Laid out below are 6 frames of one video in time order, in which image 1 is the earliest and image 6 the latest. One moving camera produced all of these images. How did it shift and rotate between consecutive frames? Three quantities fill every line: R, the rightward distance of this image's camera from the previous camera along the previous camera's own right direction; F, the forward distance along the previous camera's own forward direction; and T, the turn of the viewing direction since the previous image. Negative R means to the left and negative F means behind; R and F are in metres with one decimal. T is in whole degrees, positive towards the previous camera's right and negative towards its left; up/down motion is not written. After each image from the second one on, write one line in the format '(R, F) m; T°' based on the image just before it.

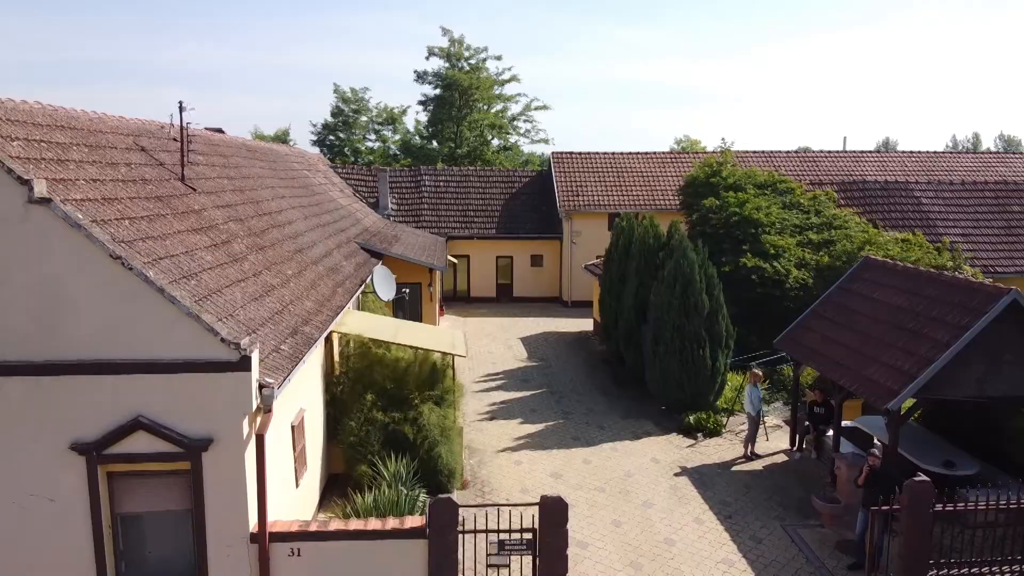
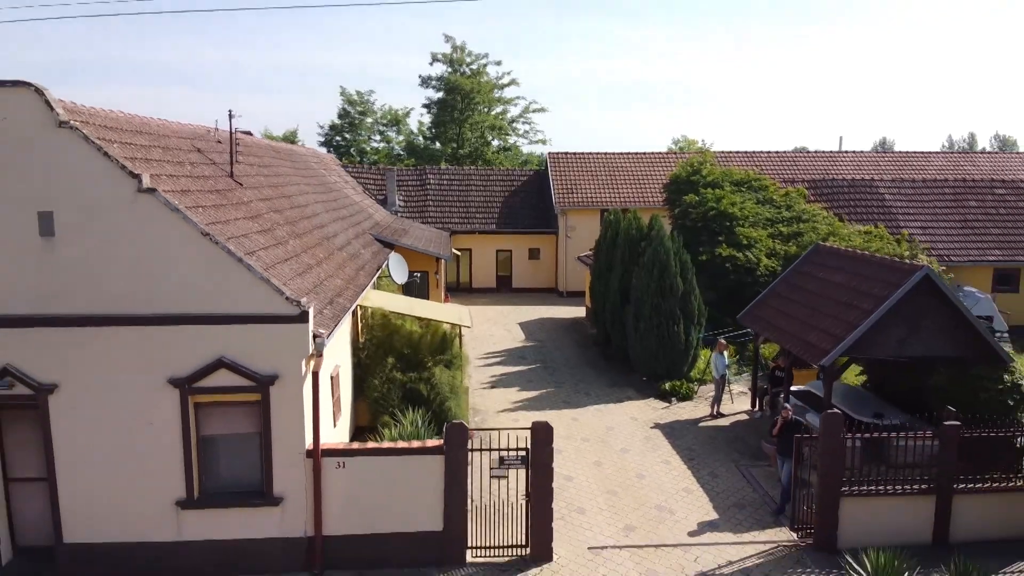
(0.0, -1.9) m; 0°
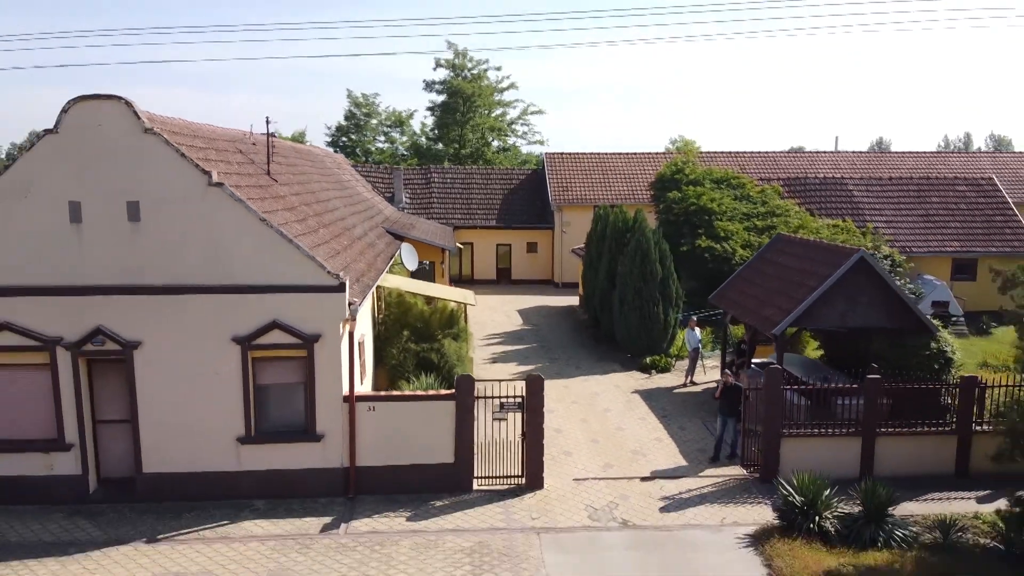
(0.0, -1.9) m; 0°
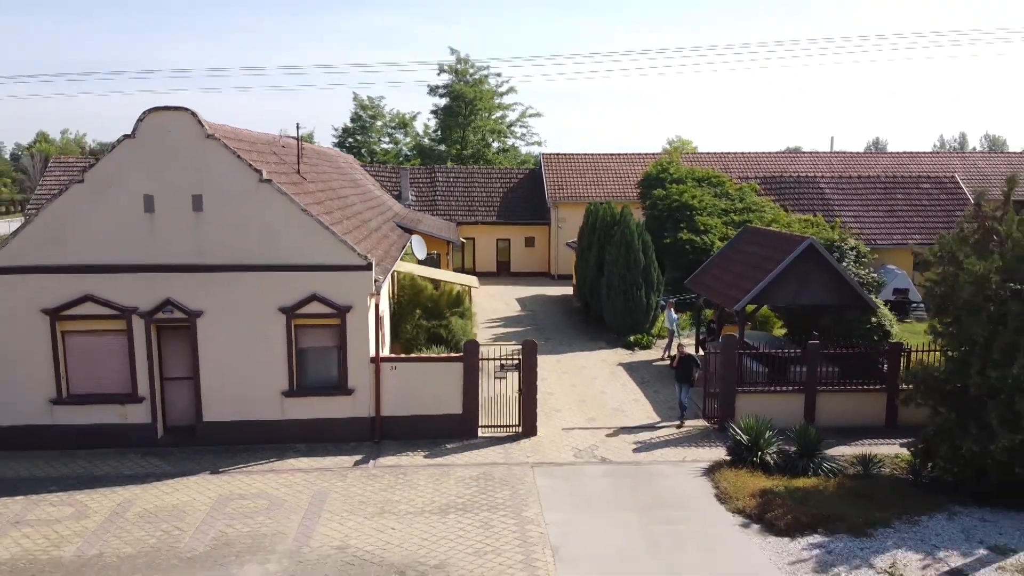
(0.0, -2.1) m; 0°
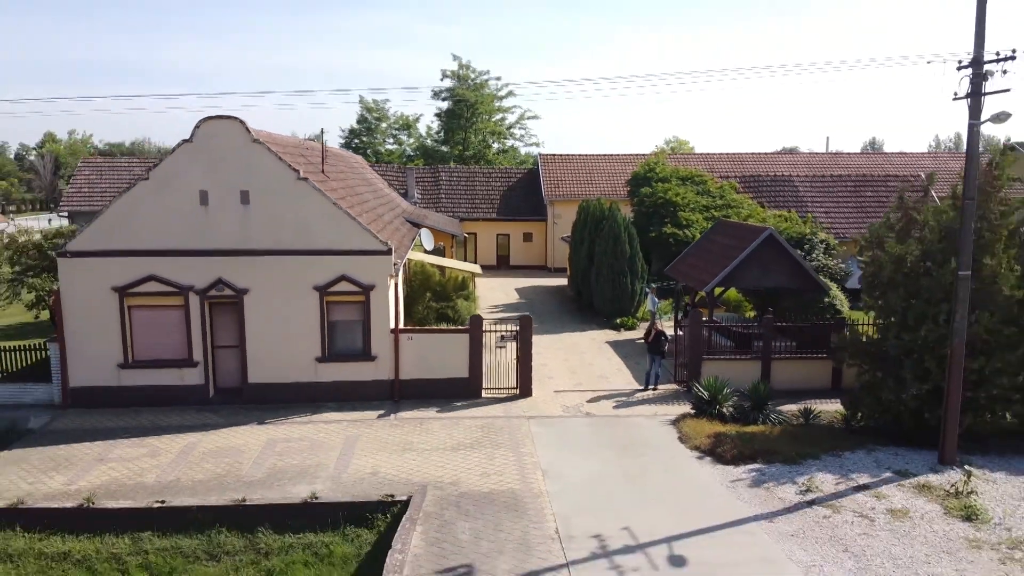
(0.0, -2.2) m; 0°
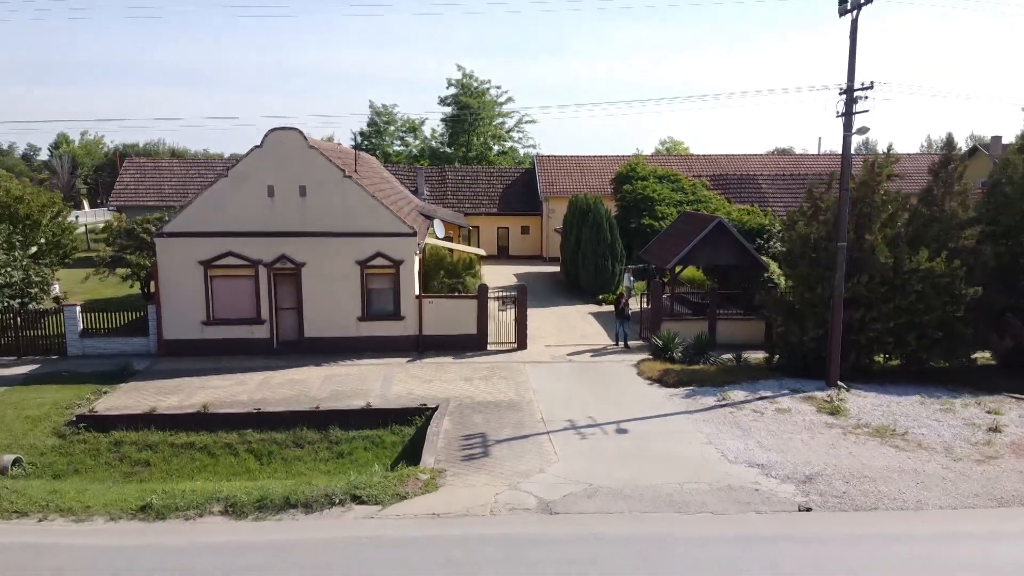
(0.0, -4.0) m; 0°
